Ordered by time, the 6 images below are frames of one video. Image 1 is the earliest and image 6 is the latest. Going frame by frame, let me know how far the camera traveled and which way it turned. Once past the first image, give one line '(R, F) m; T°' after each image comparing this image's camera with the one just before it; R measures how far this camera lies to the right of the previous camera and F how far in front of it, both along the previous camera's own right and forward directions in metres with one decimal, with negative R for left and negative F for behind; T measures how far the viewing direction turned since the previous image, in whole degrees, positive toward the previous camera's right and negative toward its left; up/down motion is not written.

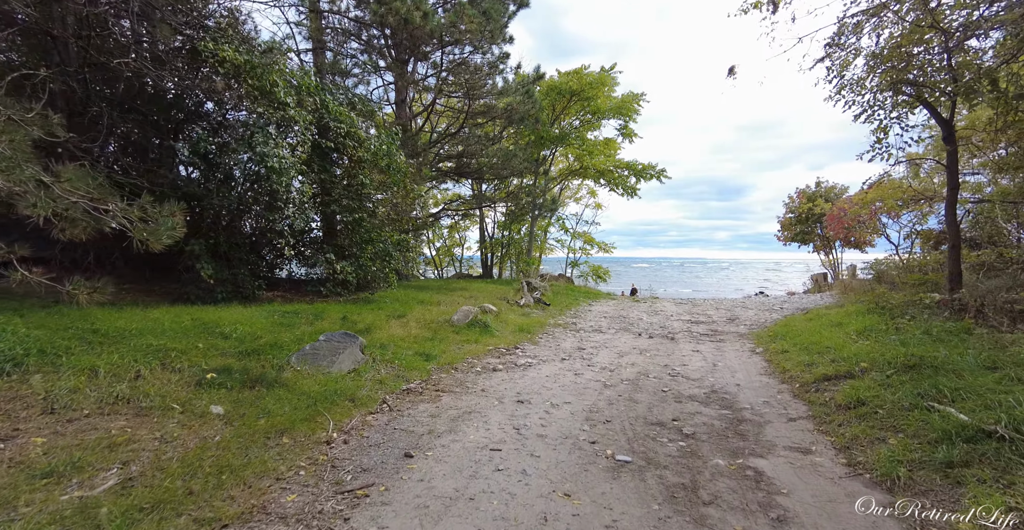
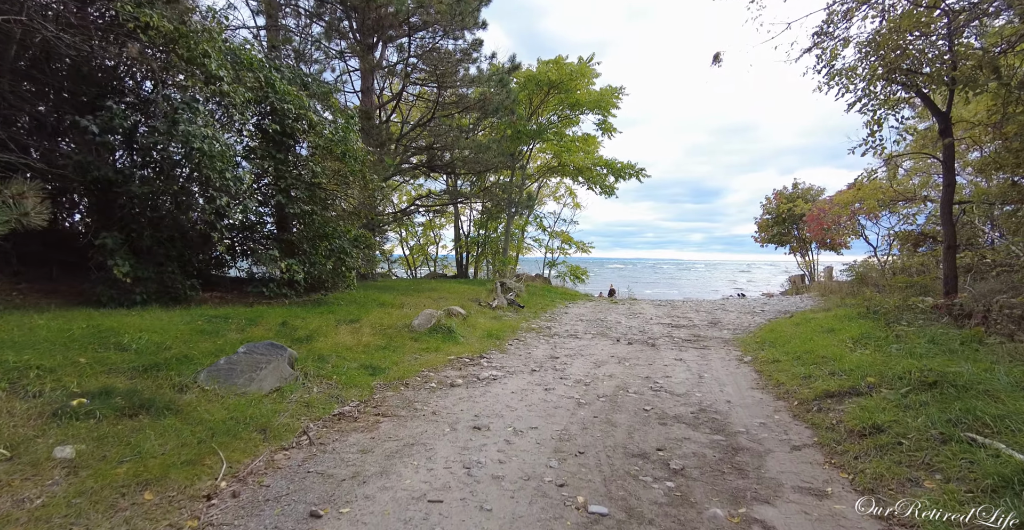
(+0.2, +0.8) m; +2°
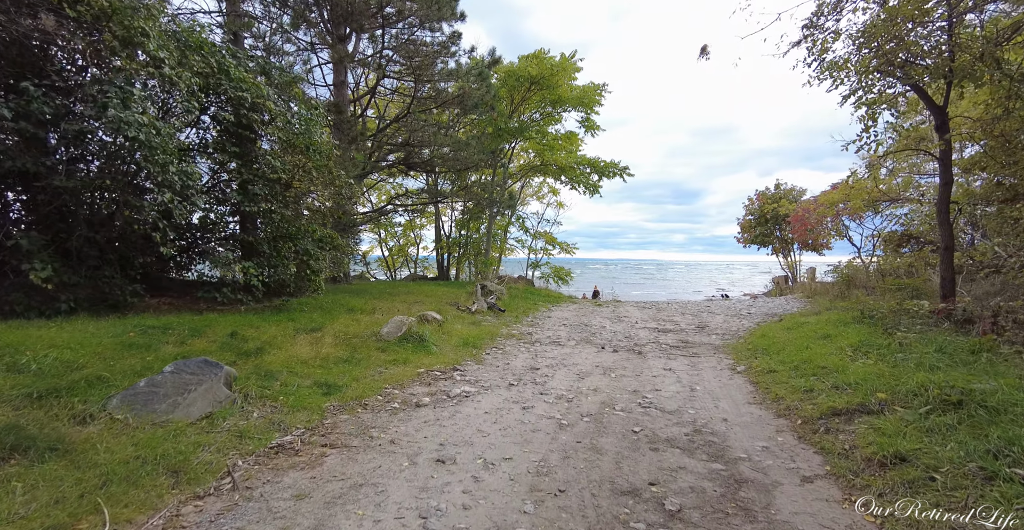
(+0.1, +0.6) m; +2°
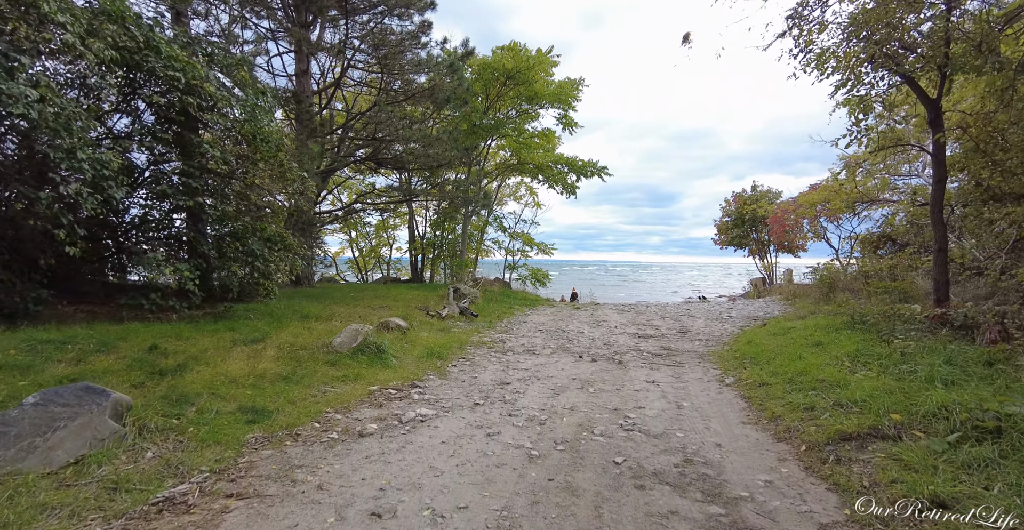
(+0.1, +0.7) m; +3°
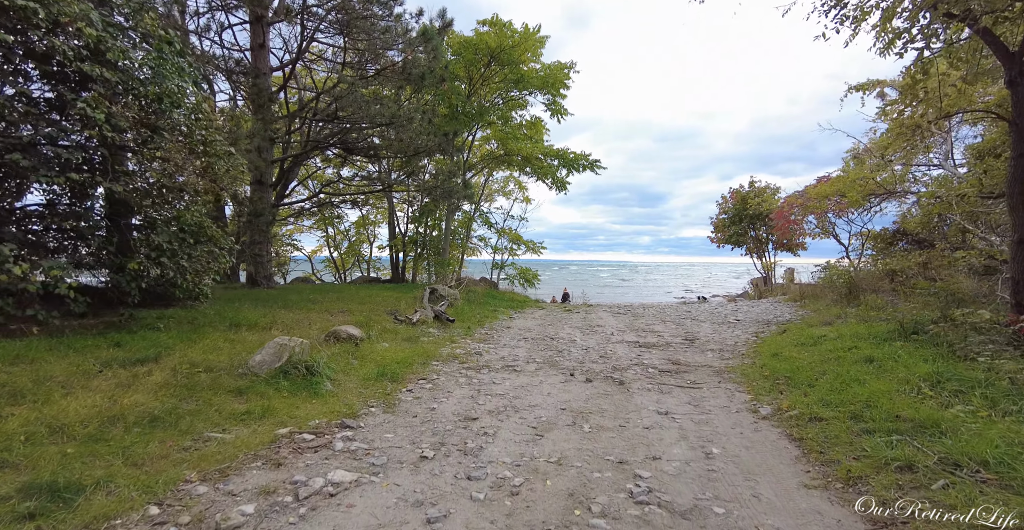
(+0.2, +1.5) m; +1°
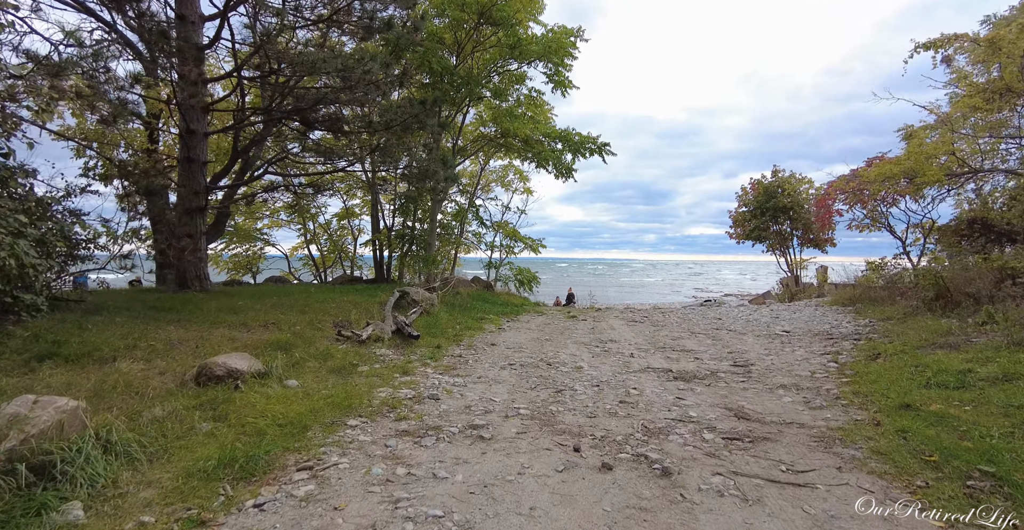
(+0.3, +2.6) m; -1°
